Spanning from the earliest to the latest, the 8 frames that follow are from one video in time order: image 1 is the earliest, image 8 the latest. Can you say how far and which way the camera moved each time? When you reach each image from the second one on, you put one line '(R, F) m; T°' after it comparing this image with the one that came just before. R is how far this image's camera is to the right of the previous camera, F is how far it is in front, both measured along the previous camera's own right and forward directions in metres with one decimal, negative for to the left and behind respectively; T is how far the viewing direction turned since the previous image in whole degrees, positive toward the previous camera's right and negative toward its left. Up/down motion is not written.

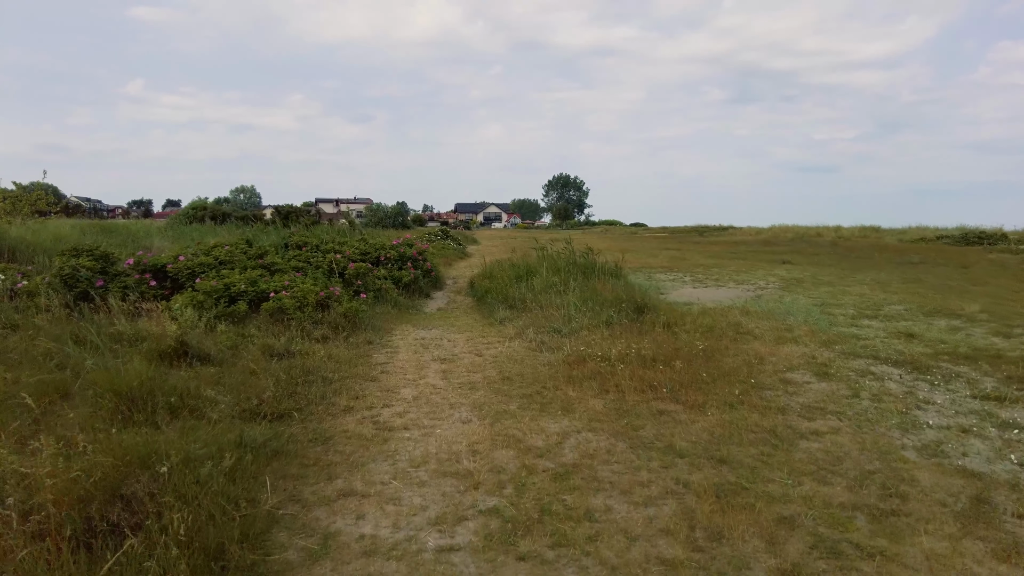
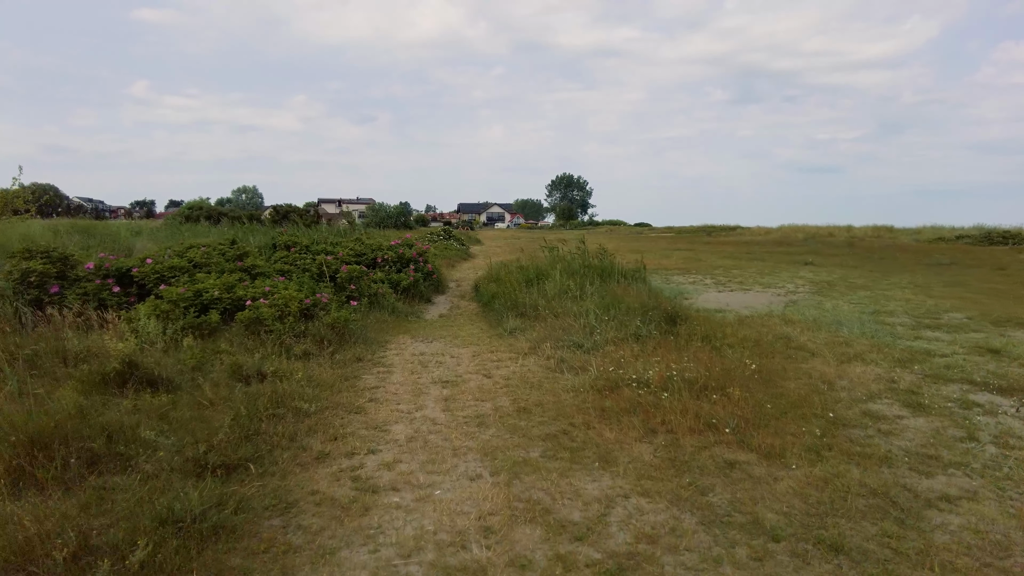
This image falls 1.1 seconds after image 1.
(-0.1, +0.8) m; 0°
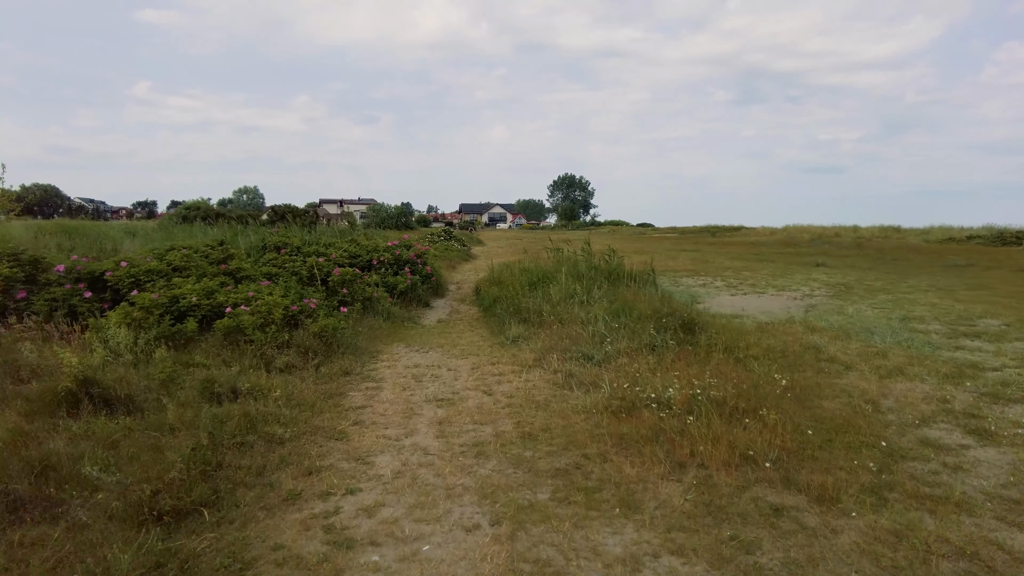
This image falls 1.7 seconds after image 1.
(0.0, +0.5) m; 0°
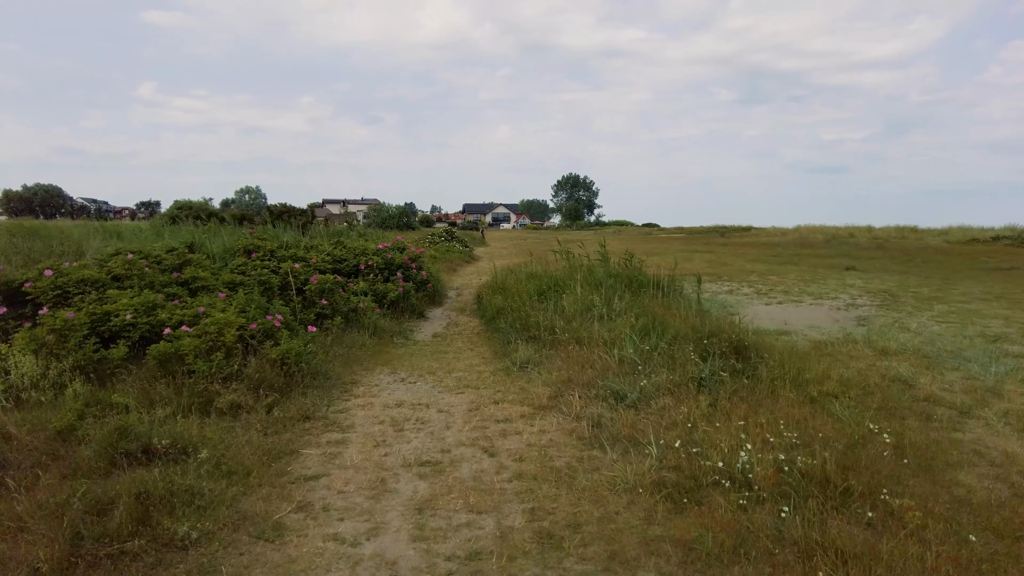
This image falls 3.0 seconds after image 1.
(0.0, +1.0) m; 0°
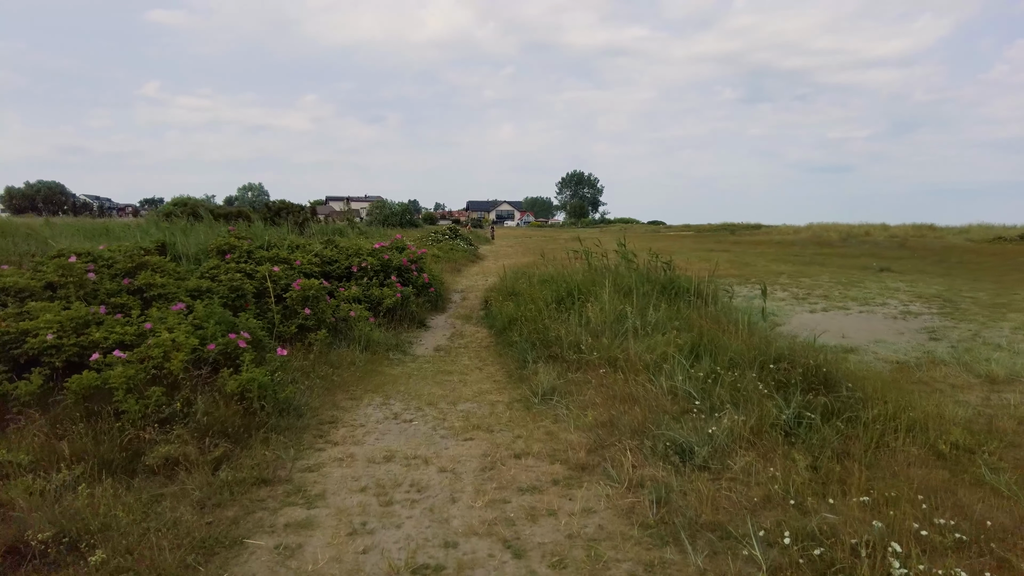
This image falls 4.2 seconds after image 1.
(-0.1, +0.9) m; 0°
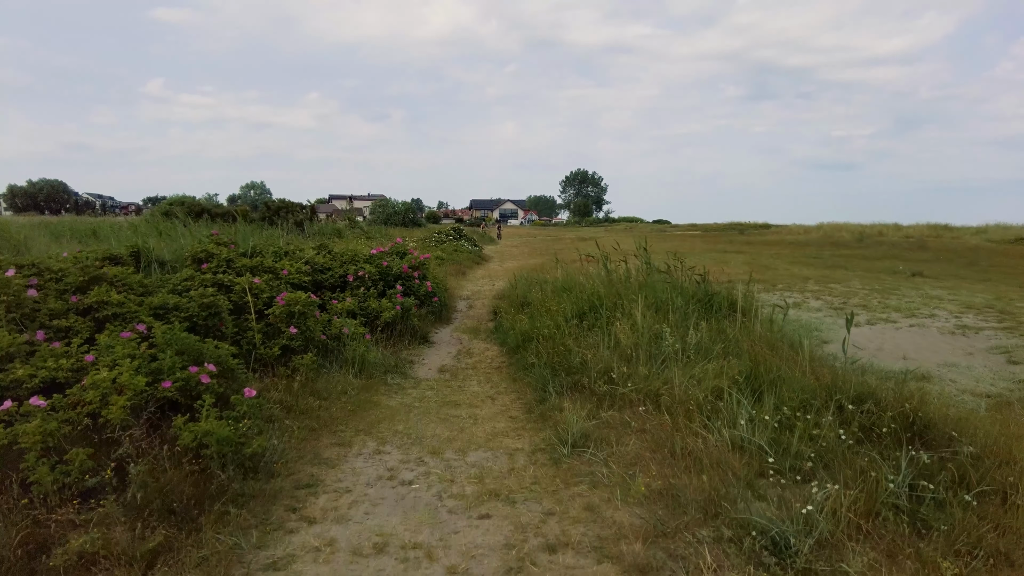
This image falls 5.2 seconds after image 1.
(-0.1, +0.7) m; 0°
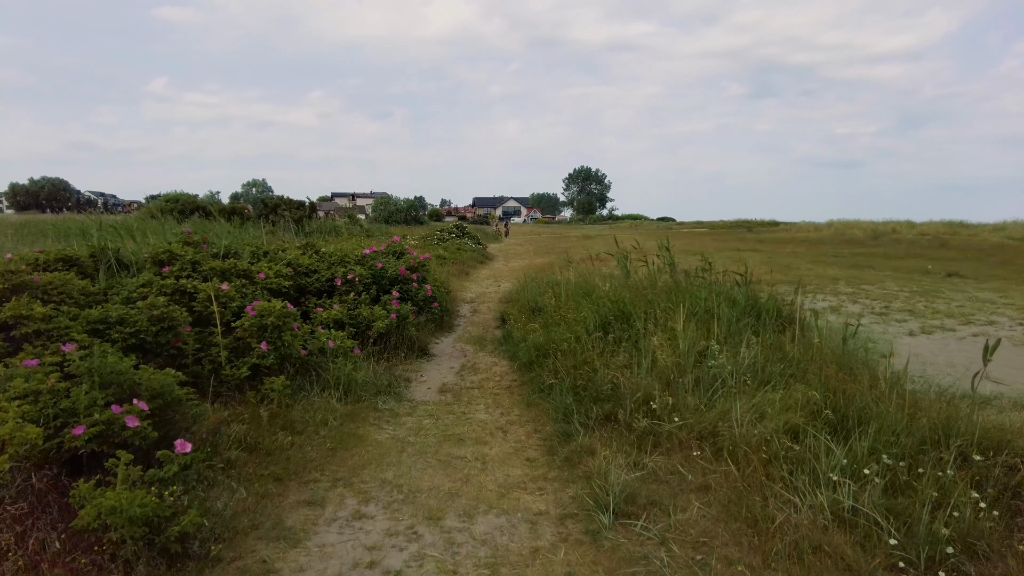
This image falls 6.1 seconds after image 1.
(0.0, +0.8) m; 0°
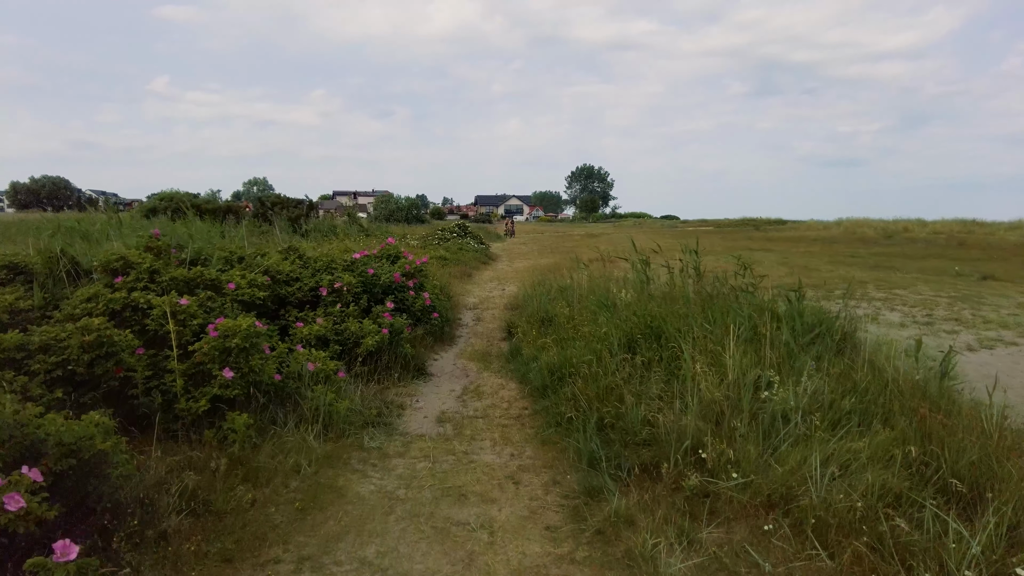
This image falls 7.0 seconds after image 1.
(0.0, +0.6) m; 0°
